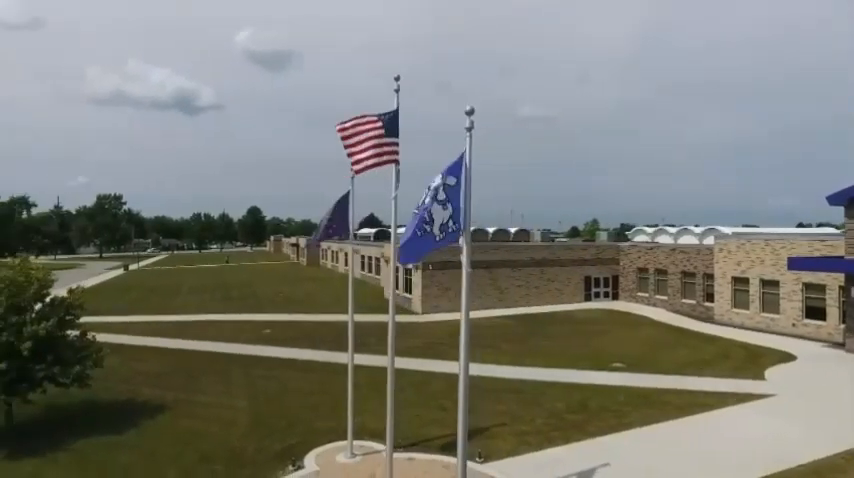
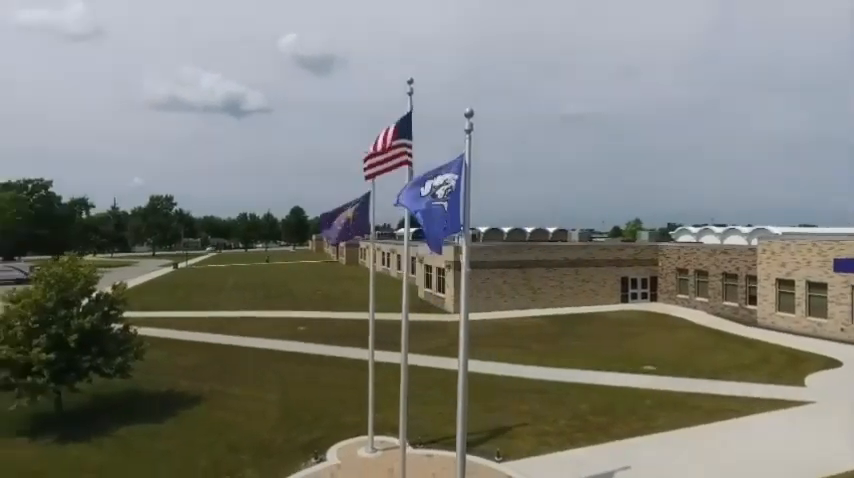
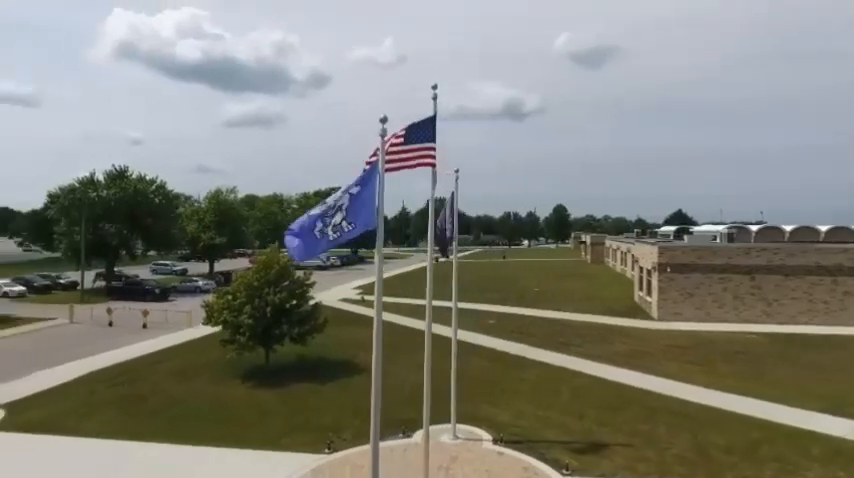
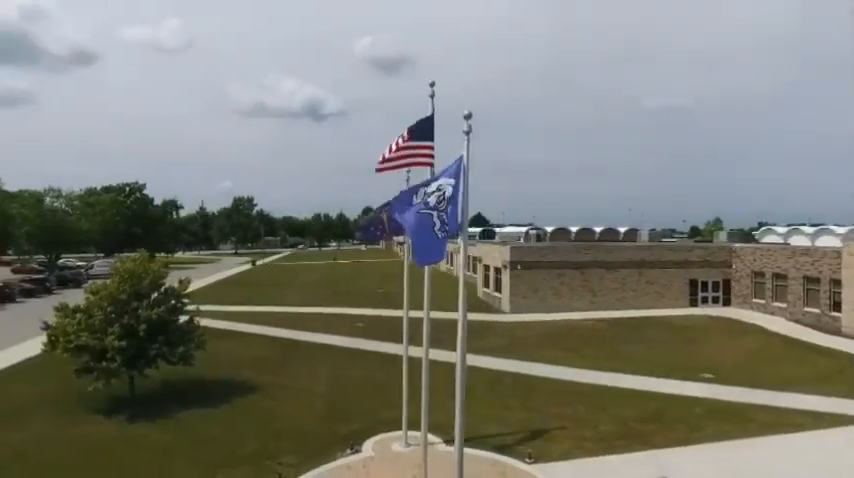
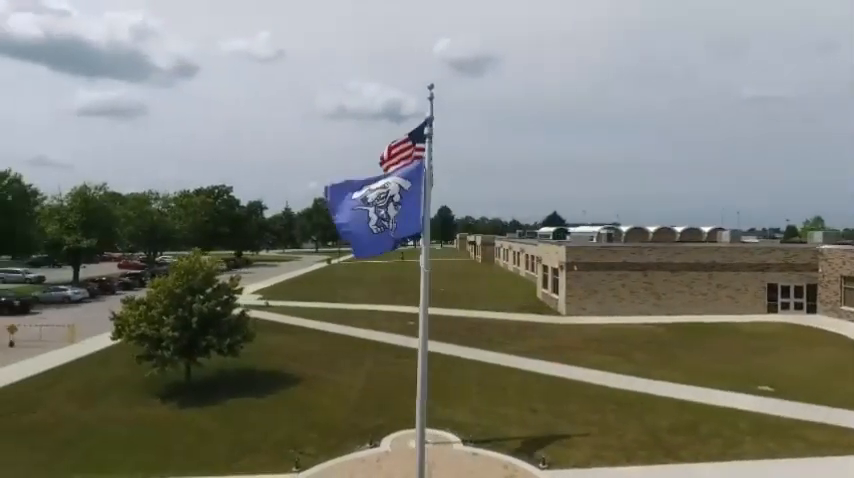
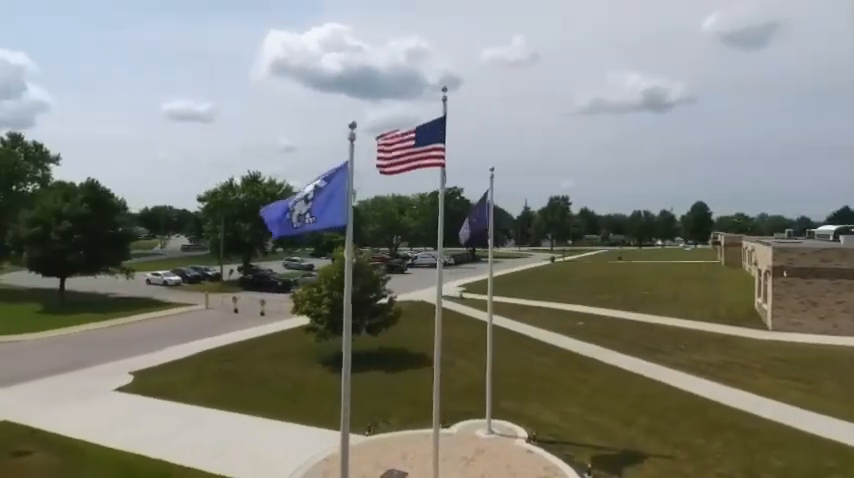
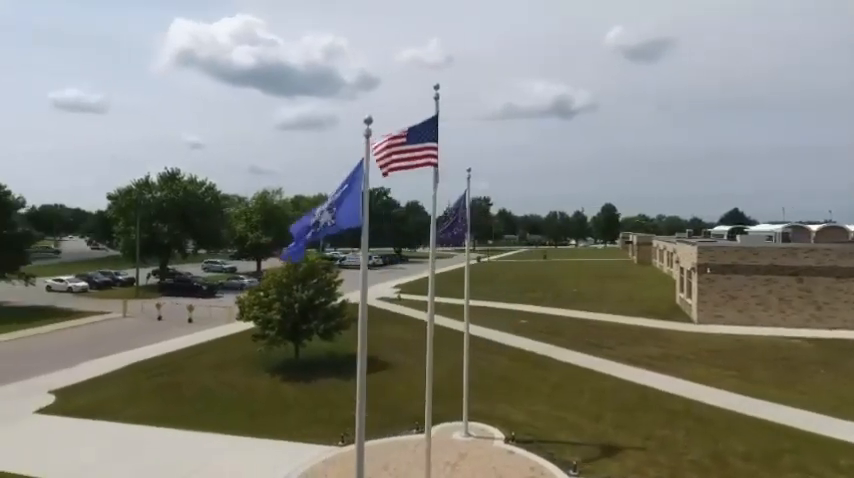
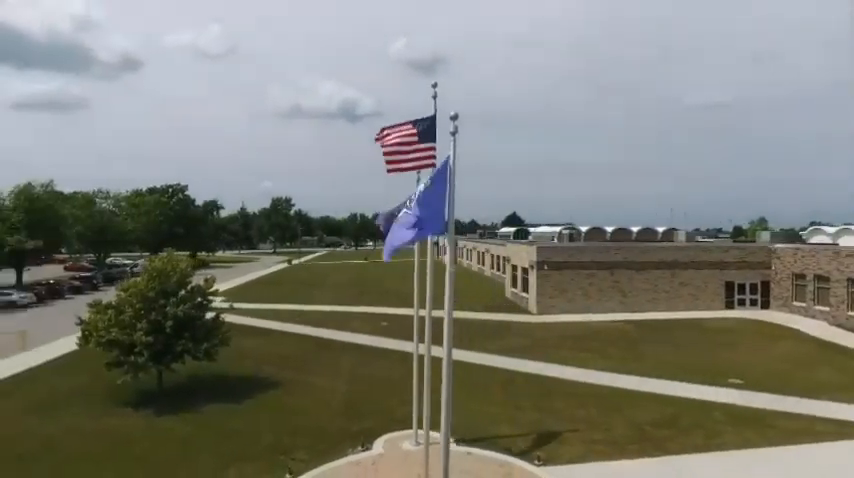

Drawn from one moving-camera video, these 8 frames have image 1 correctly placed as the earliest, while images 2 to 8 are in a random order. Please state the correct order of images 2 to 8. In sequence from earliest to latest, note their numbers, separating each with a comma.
2, 4, 8, 5, 3, 7, 6
